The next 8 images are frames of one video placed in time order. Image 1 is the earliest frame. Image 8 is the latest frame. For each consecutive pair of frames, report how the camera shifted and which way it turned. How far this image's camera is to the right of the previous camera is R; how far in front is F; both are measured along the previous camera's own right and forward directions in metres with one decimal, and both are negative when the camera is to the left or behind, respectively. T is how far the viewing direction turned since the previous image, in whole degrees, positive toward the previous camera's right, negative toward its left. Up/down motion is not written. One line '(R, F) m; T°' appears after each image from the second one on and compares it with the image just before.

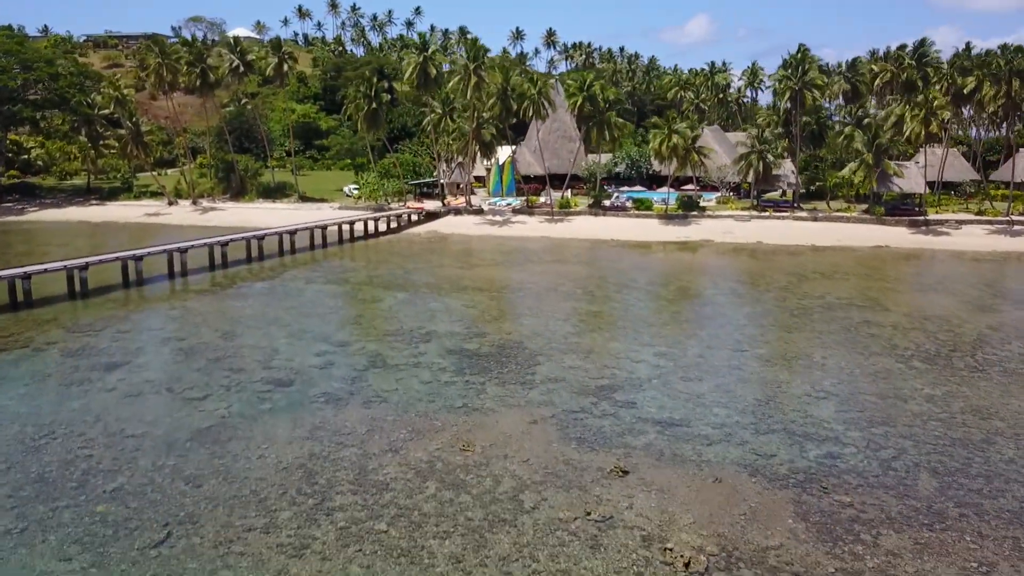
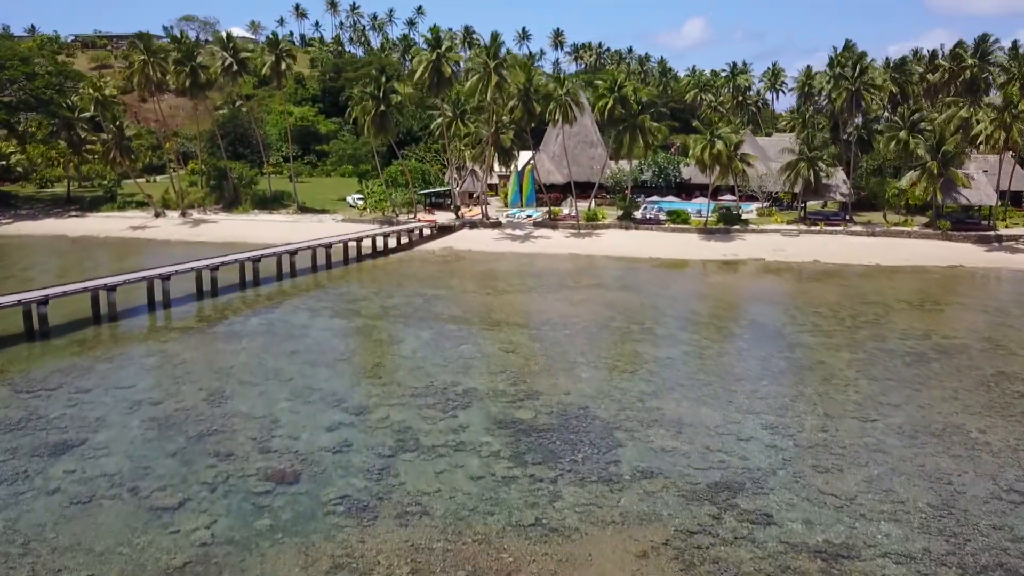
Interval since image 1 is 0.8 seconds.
(-1.6, +5.1) m; 0°
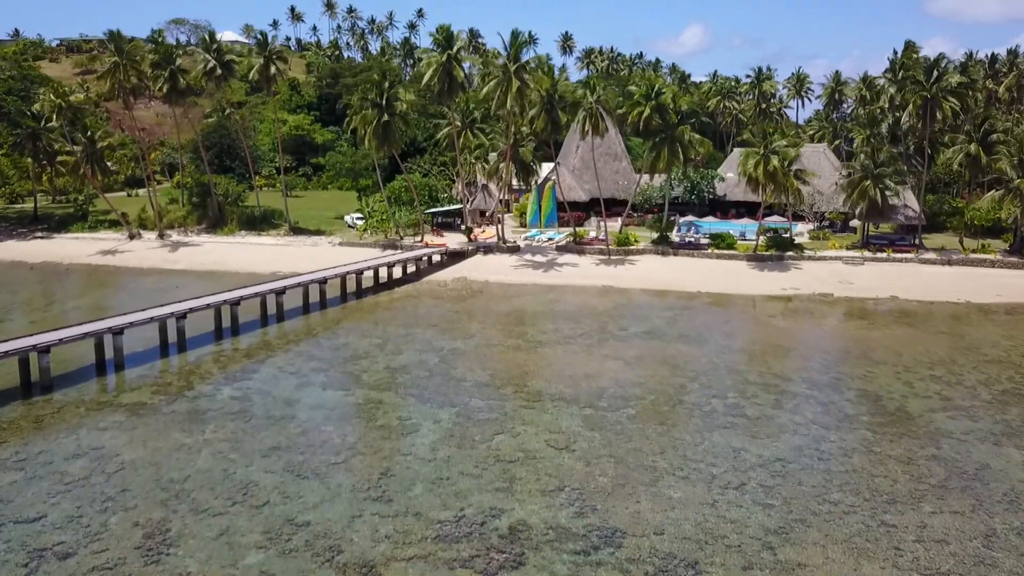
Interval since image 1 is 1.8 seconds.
(-1.2, +6.0) m; 0°
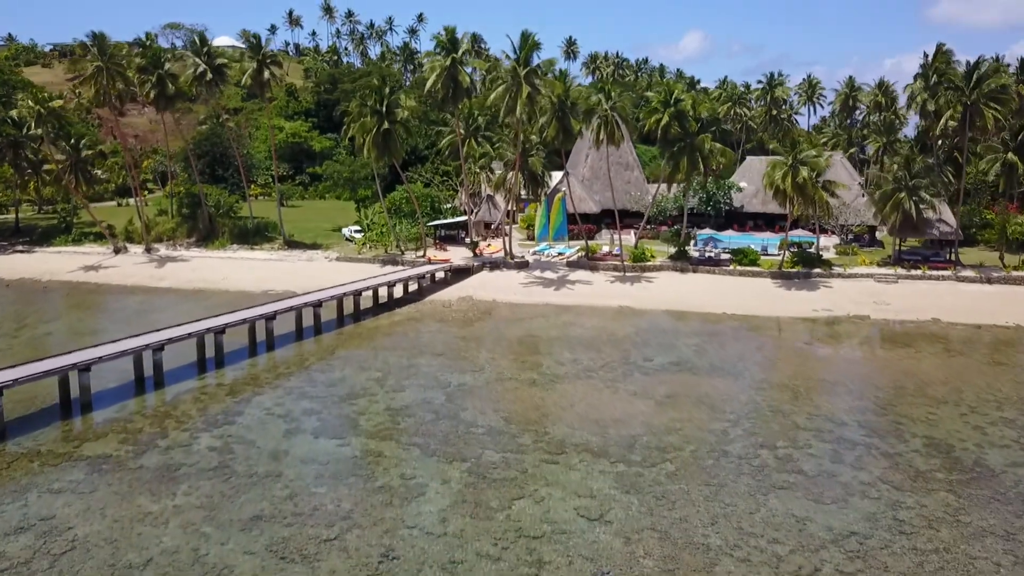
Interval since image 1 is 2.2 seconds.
(-0.5, +2.7) m; 0°
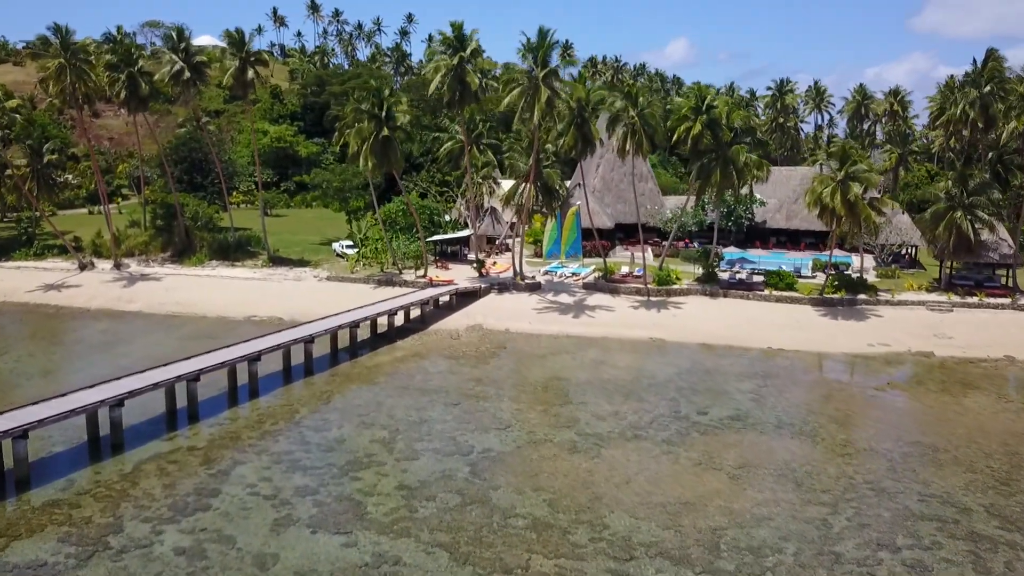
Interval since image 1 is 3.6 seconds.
(-1.3, +4.1) m; +1°
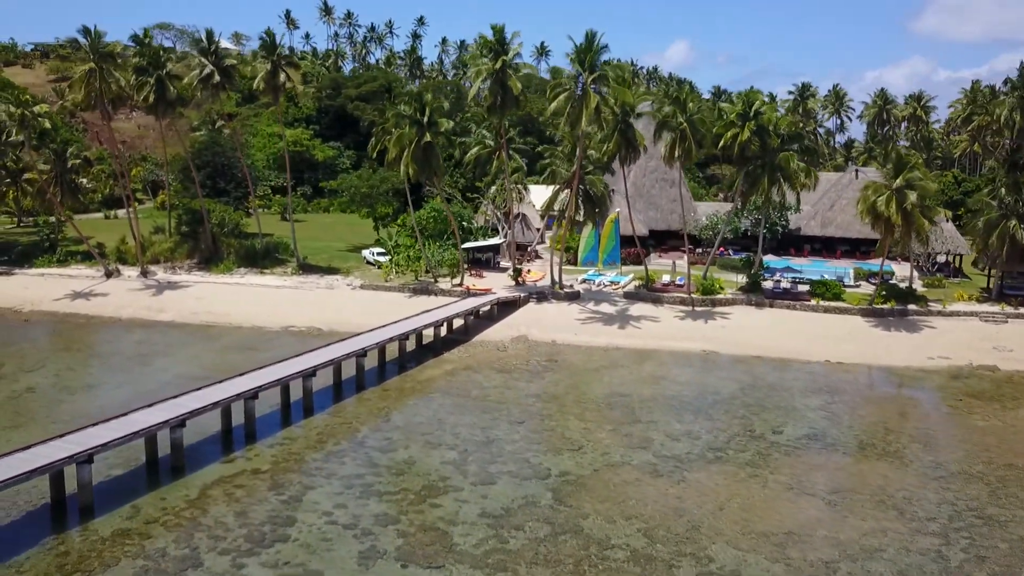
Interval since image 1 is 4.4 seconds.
(-1.9, +0.8) m; 0°
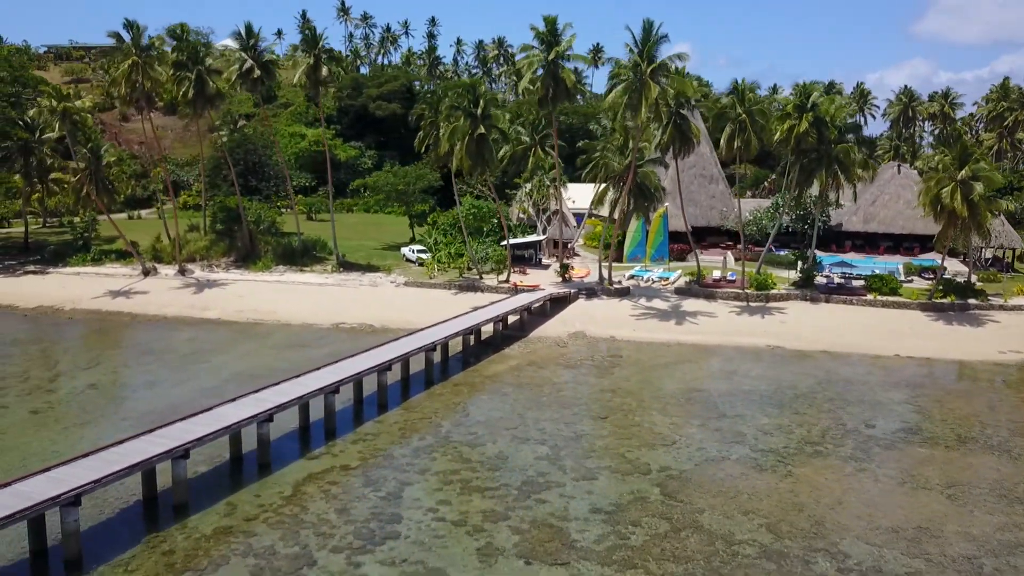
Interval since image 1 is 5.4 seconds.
(-2.2, +0.6) m; 0°
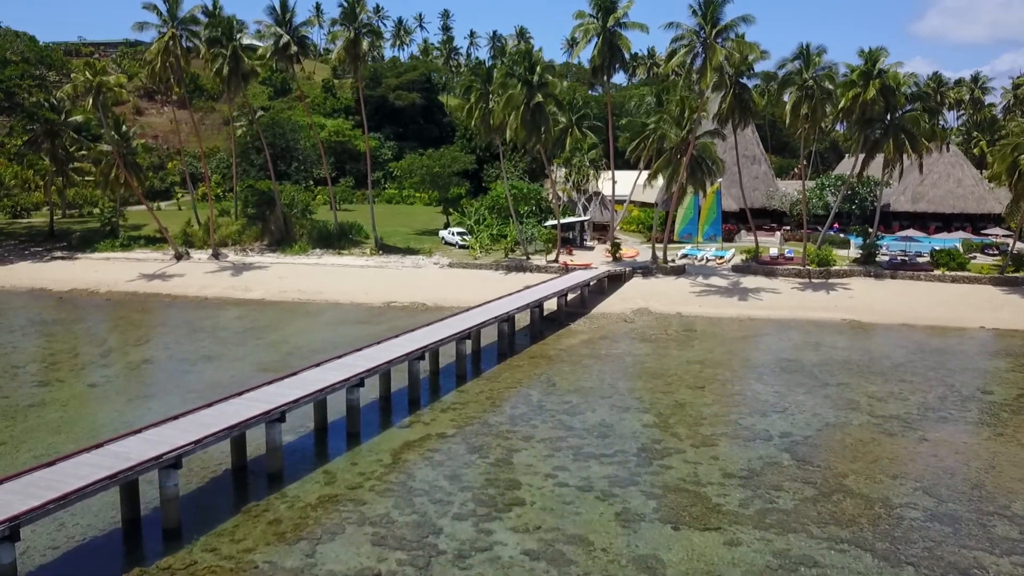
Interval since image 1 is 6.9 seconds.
(-2.3, +1.3) m; 0°
